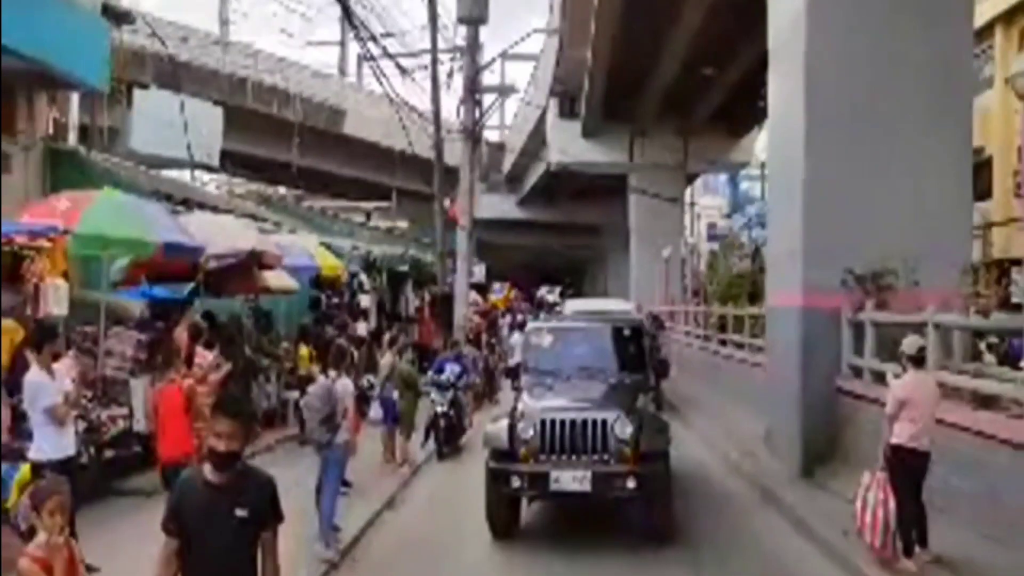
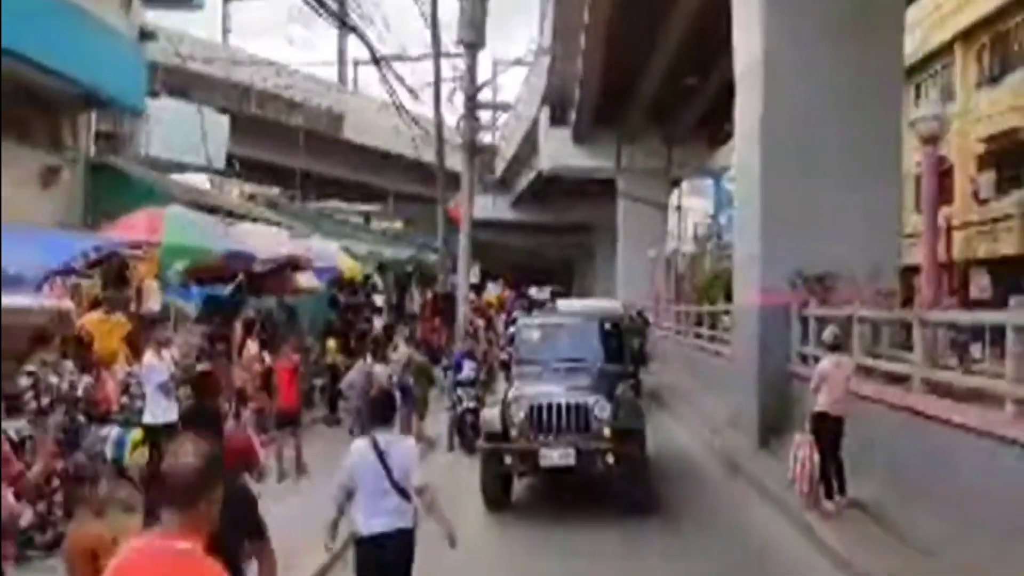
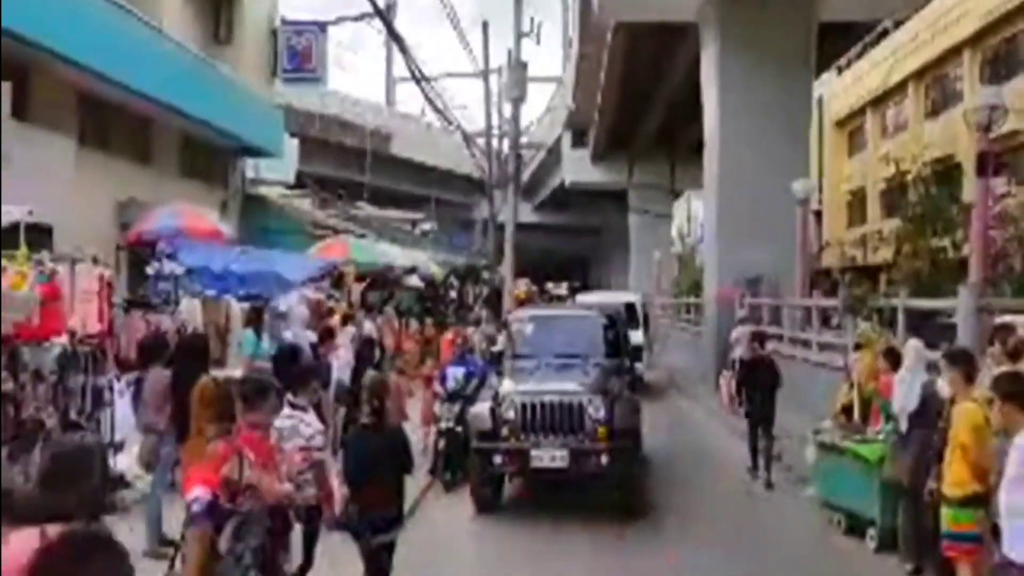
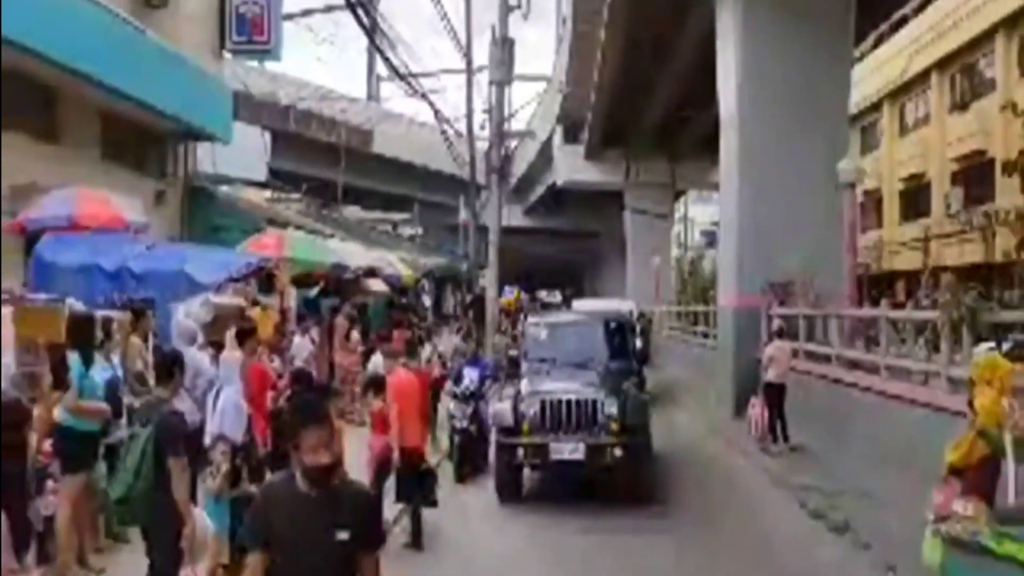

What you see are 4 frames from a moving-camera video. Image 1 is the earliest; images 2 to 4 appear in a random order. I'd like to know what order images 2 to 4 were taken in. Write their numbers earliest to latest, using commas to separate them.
2, 4, 3
